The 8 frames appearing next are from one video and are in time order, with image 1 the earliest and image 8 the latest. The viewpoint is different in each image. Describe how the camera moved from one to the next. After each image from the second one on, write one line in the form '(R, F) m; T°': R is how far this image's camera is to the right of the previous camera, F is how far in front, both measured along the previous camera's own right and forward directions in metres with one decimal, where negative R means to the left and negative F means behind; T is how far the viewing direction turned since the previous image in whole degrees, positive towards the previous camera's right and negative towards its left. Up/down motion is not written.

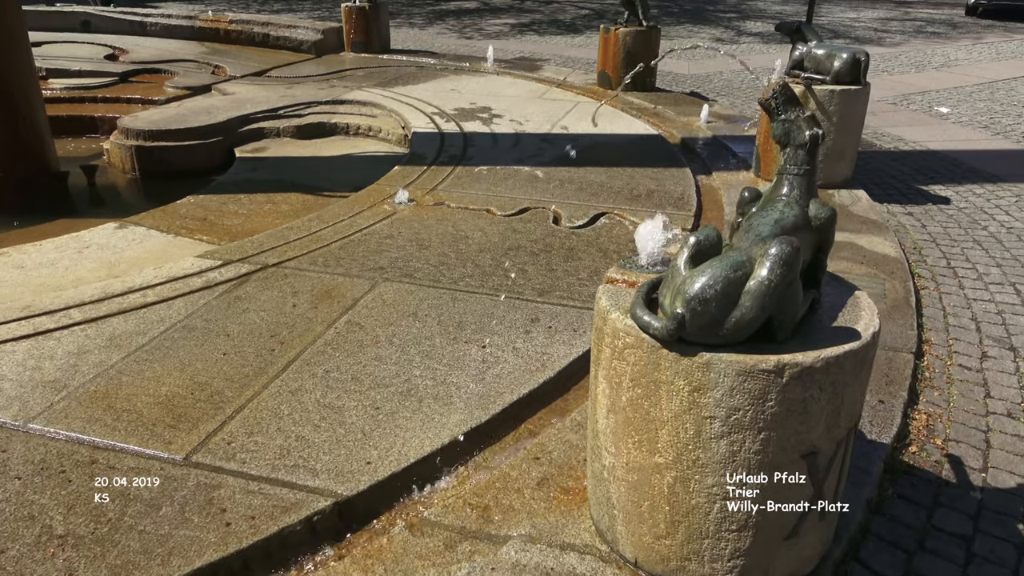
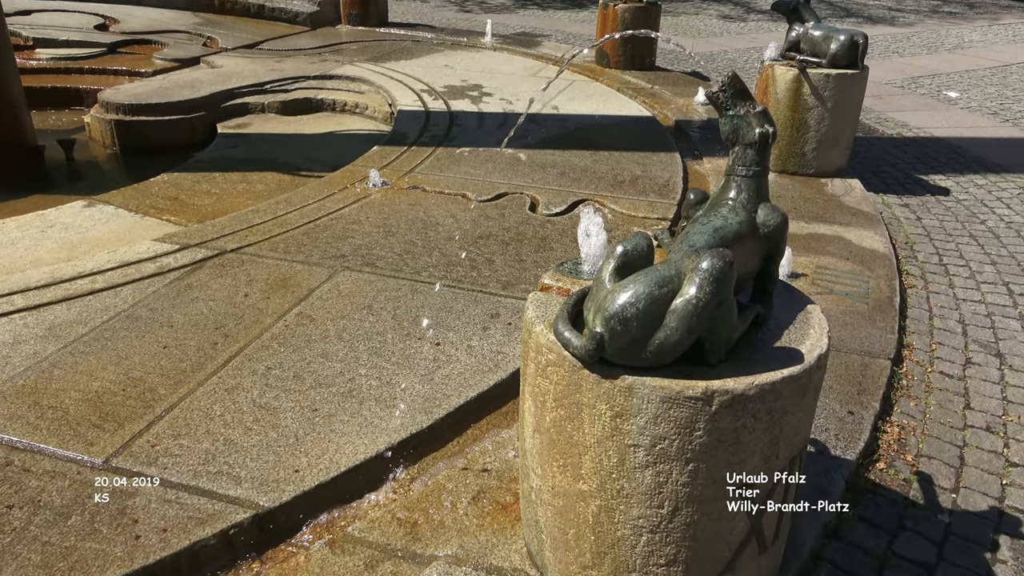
(+0.3, +0.2) m; -1°
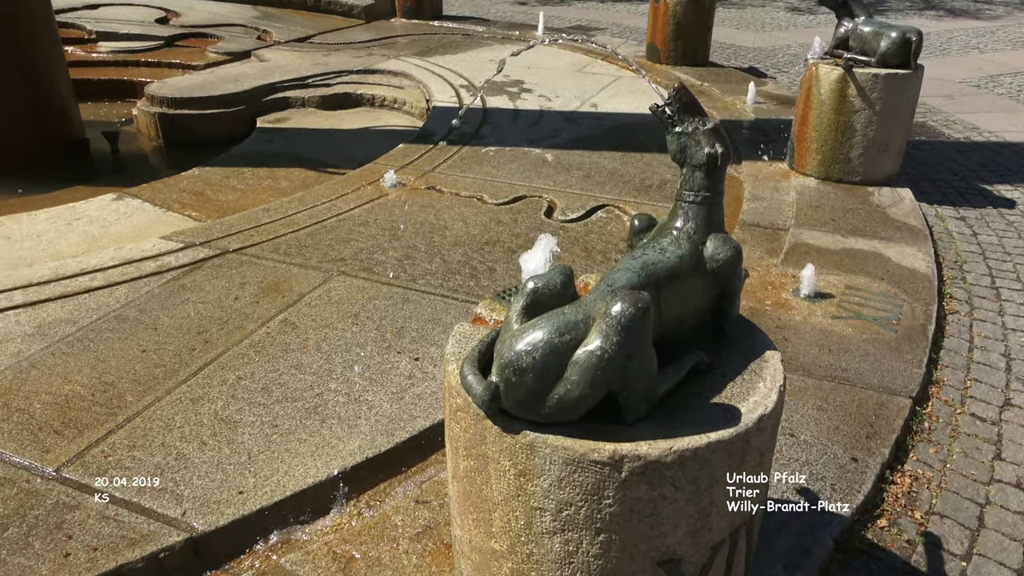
(+0.4, +0.2) m; -5°
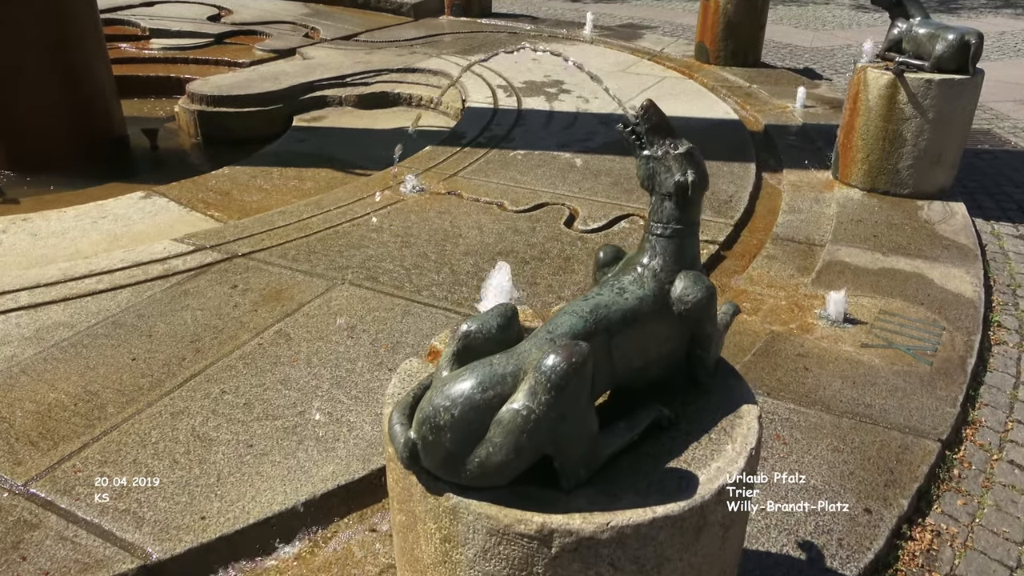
(+0.2, +0.2) m; -4°
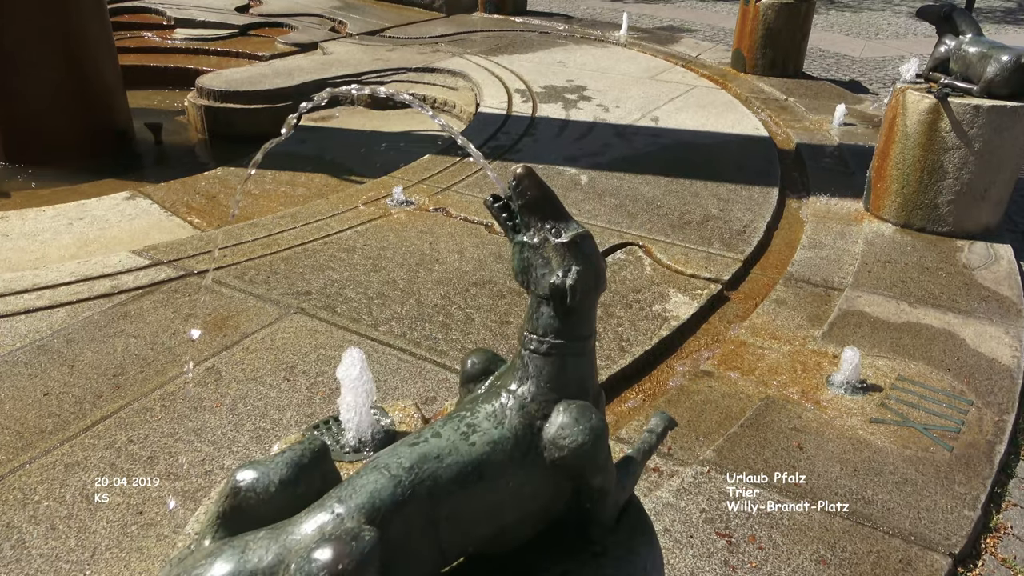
(+0.3, +0.4) m; -3°
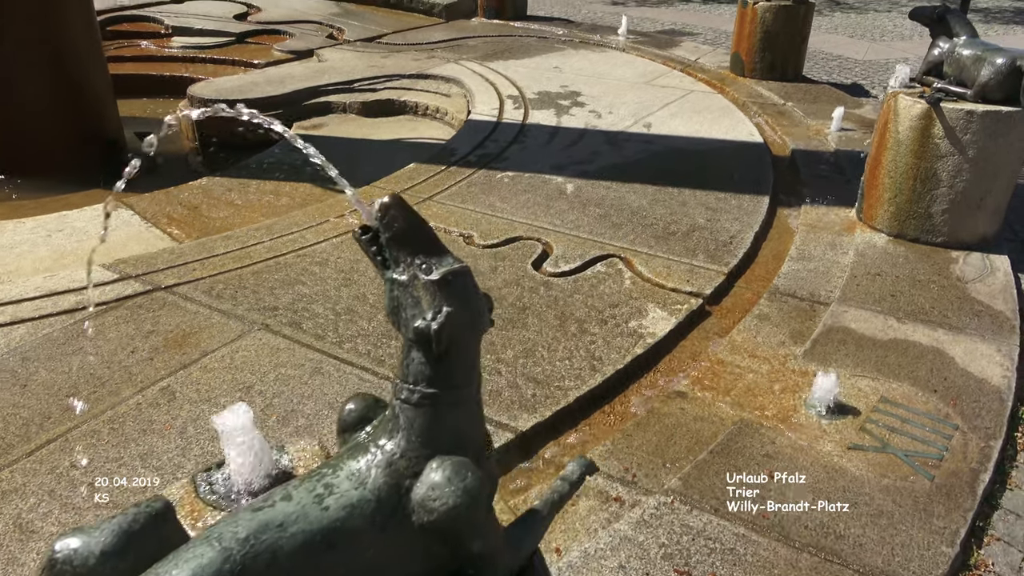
(+0.2, +0.1) m; -1°
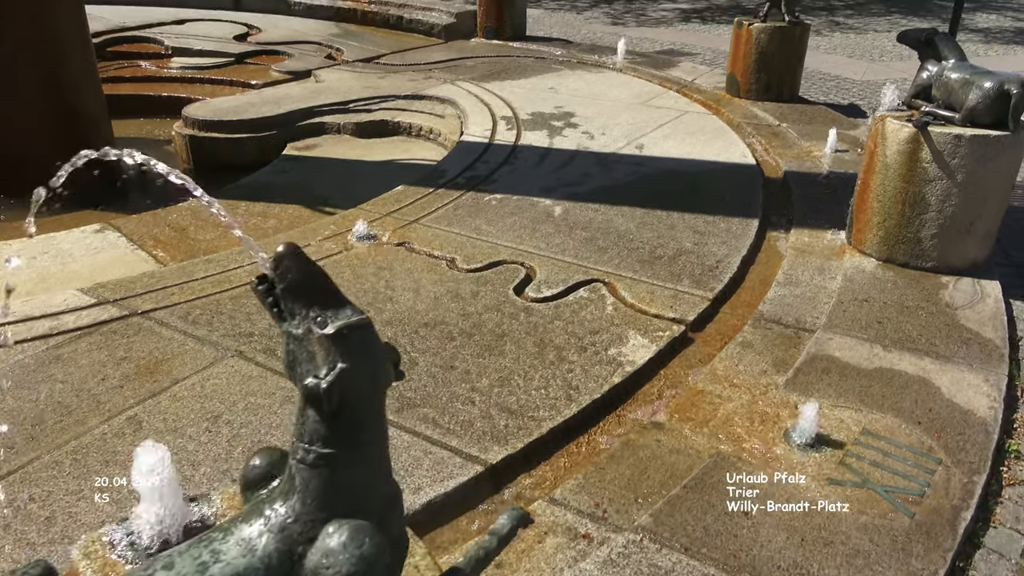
(+0.1, +0.1) m; 0°
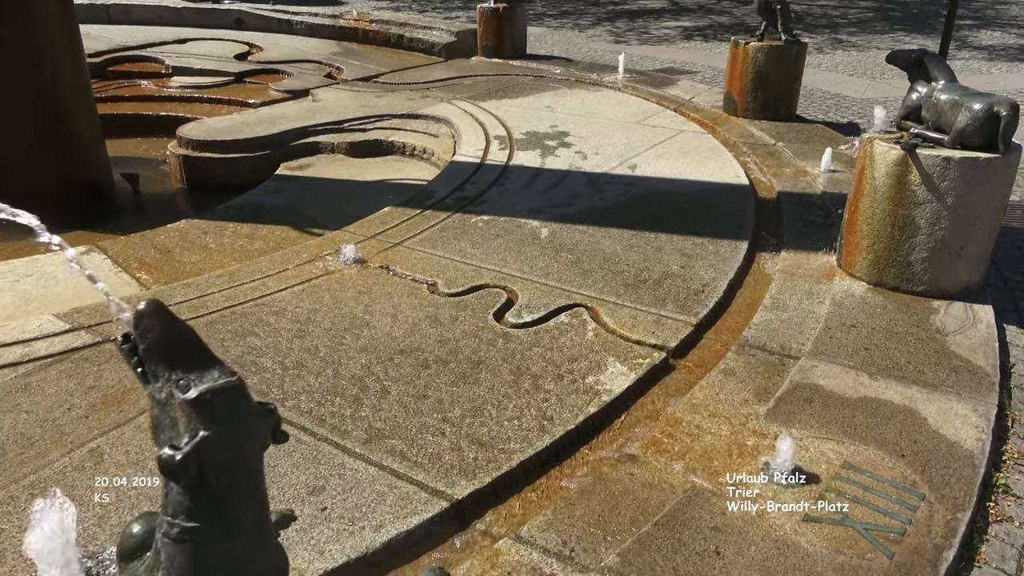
(+0.2, +0.1) m; -1°
